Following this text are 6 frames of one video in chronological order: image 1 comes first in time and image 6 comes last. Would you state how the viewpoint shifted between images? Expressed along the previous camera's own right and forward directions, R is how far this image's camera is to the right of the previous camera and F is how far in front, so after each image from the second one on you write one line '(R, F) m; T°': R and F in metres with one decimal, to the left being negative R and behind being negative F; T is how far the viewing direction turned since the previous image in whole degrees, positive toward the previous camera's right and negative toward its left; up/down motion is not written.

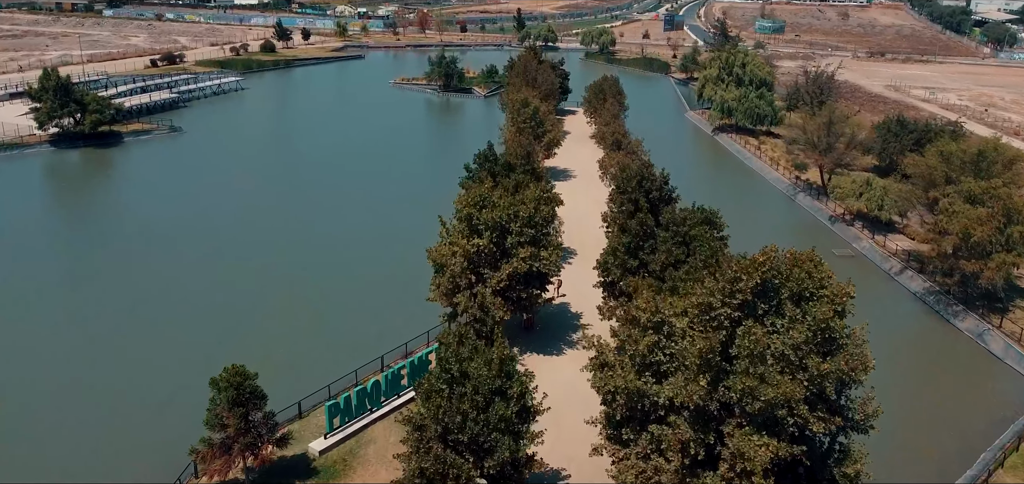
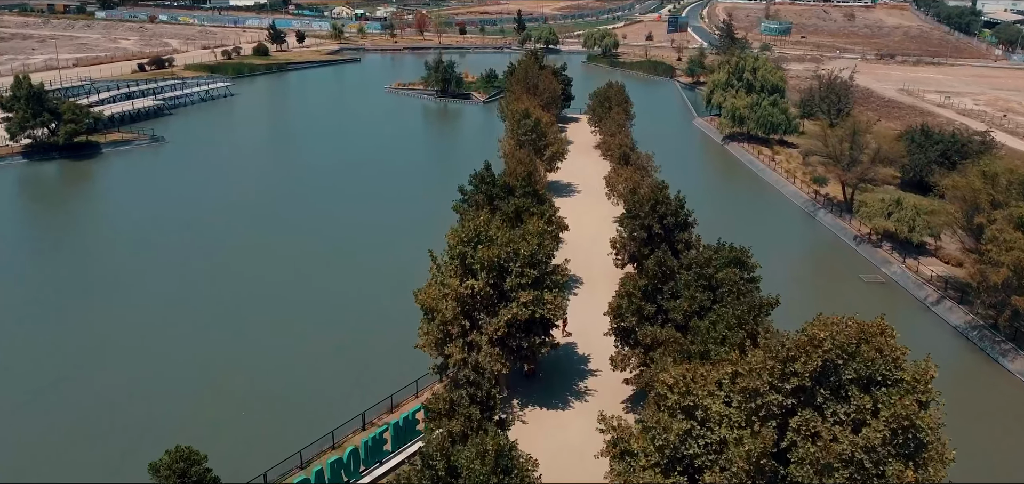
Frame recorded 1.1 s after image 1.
(0.0, +1.4) m; 0°
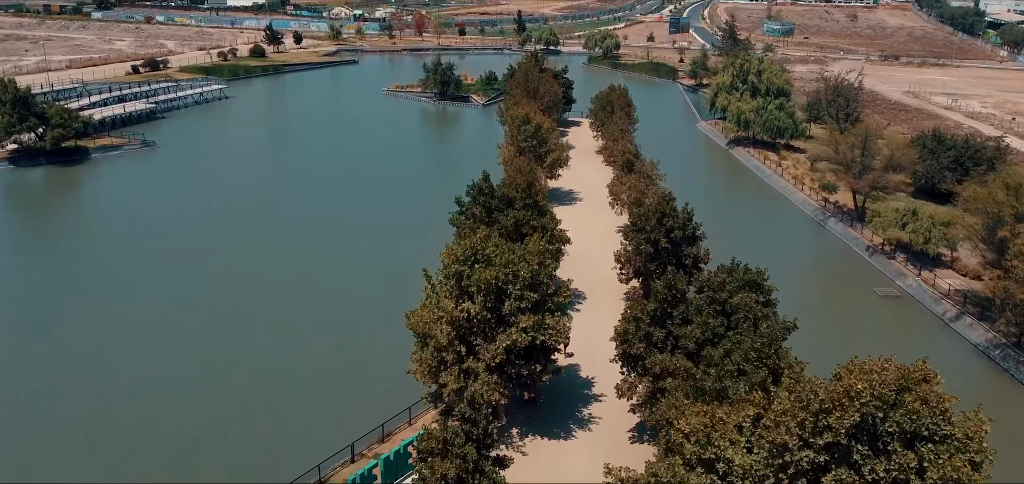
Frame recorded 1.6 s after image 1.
(0.0, +0.6) m; 0°
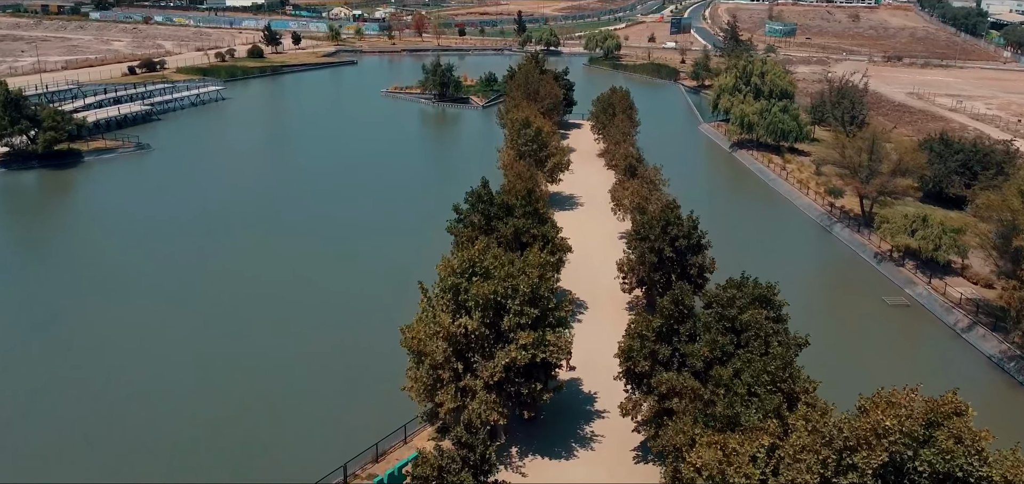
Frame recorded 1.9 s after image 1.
(0.0, +0.4) m; 0°
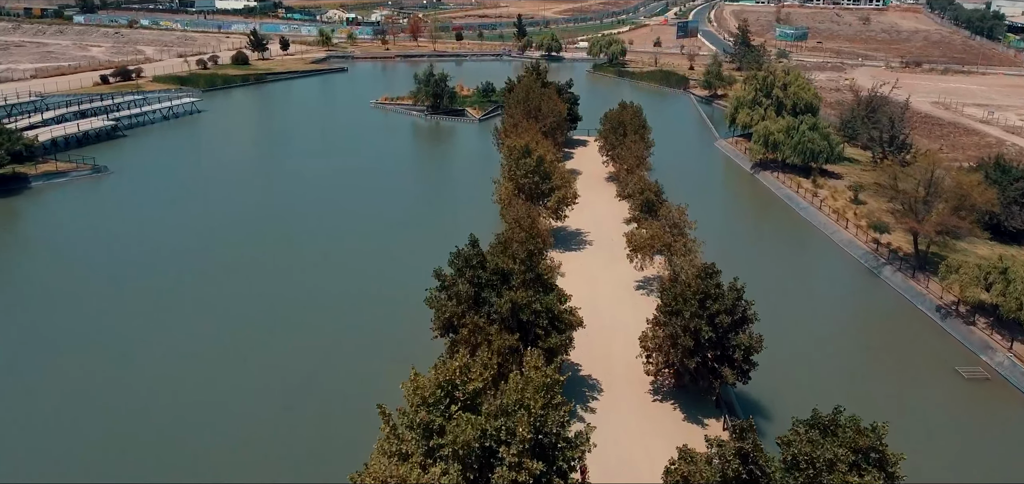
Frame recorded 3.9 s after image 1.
(+0.1, +2.5) m; 0°
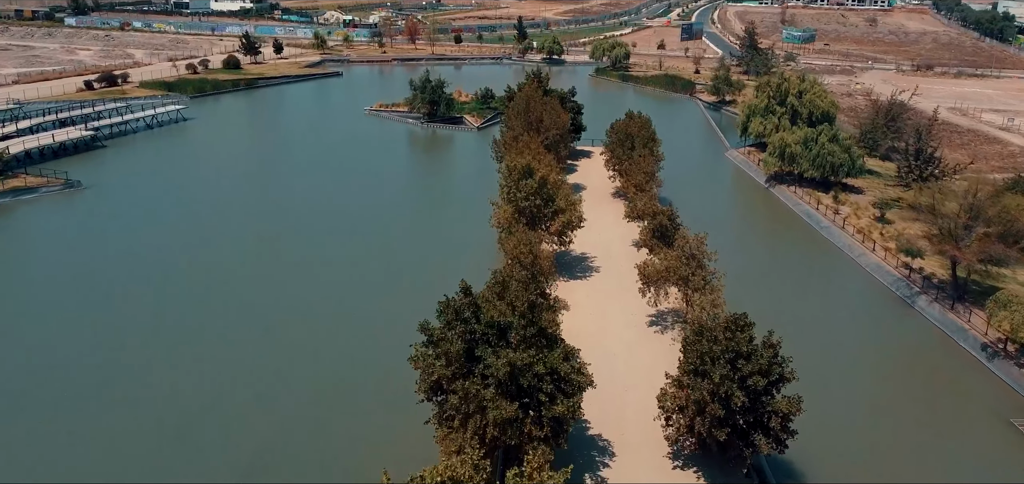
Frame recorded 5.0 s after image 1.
(0.0, +1.4) m; 0°
